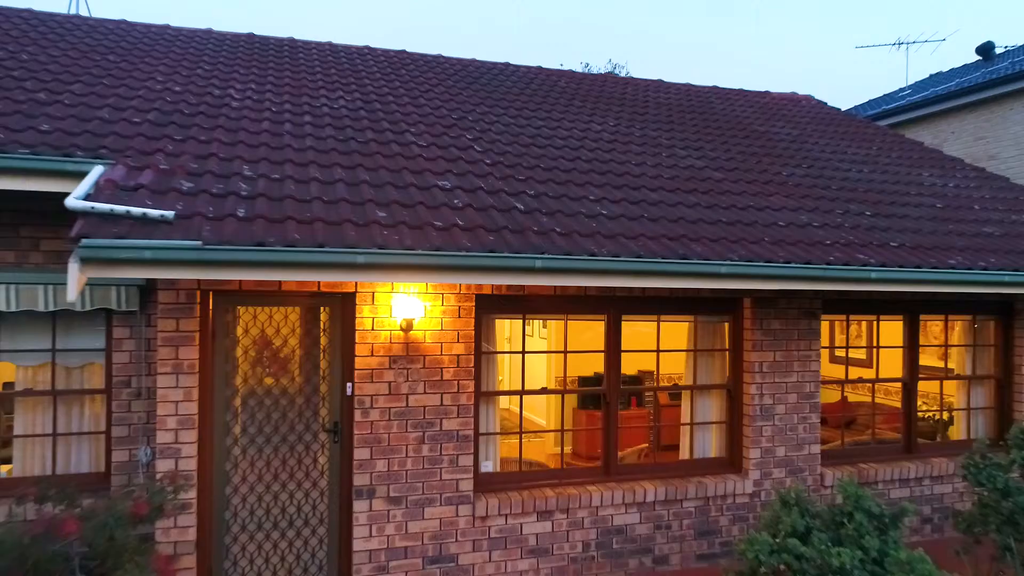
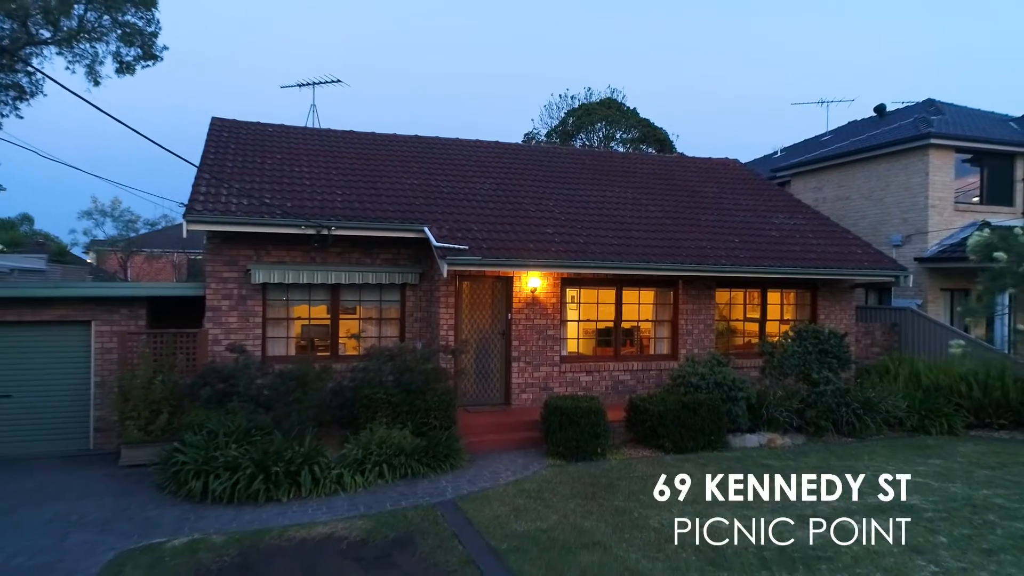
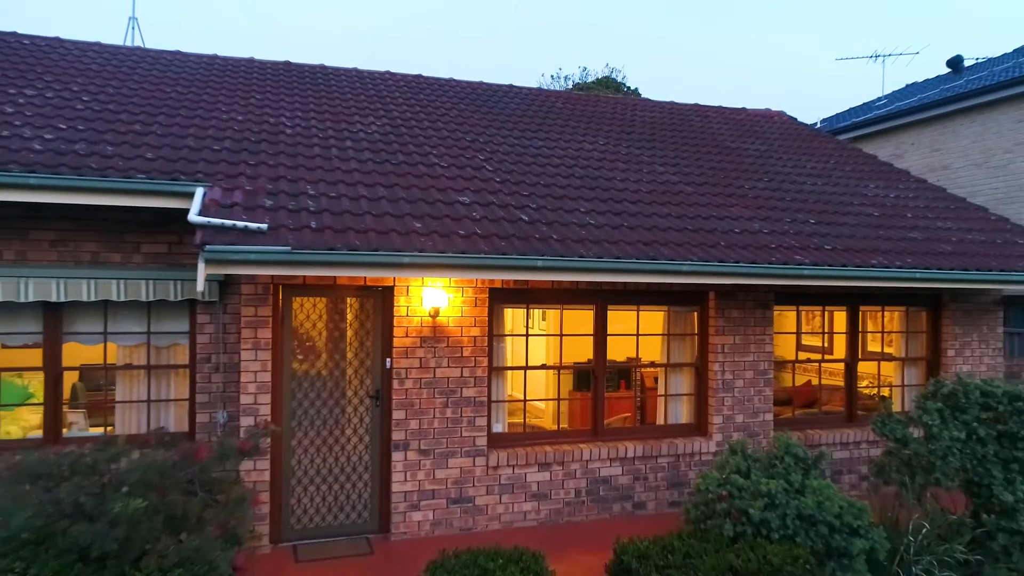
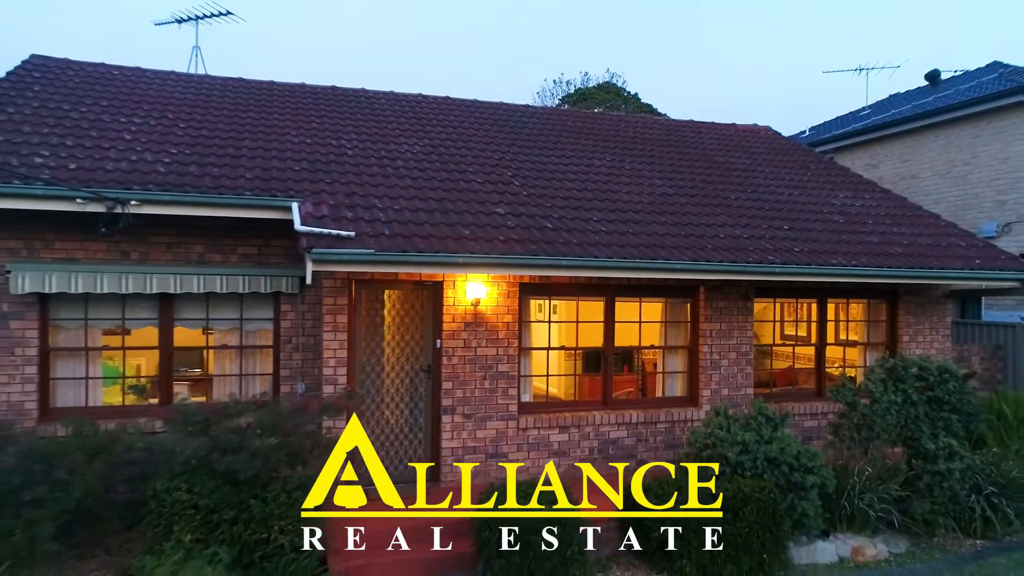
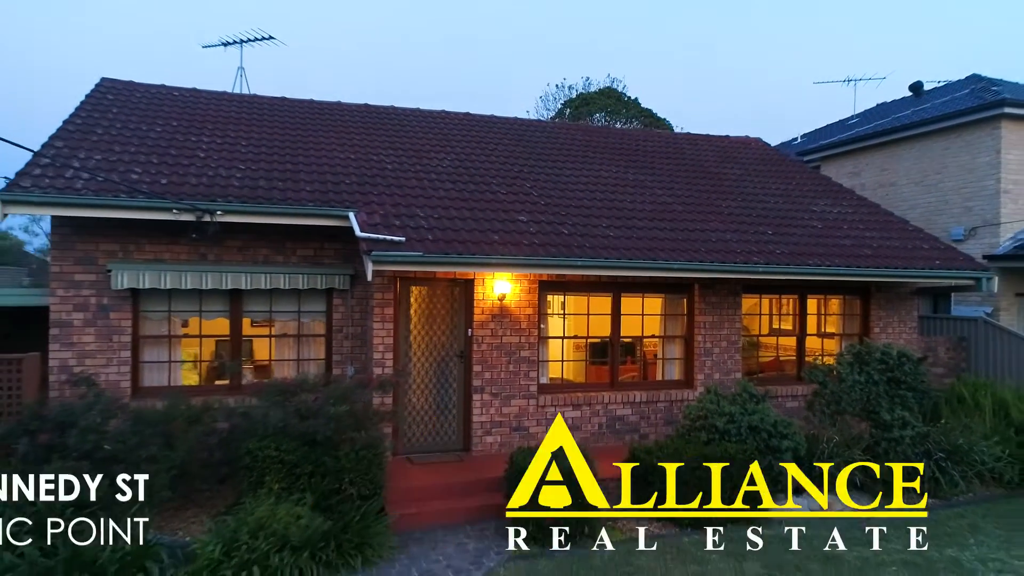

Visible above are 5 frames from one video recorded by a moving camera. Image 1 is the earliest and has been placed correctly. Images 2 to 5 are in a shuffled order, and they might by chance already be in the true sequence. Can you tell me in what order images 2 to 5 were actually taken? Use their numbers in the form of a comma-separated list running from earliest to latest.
3, 4, 5, 2
